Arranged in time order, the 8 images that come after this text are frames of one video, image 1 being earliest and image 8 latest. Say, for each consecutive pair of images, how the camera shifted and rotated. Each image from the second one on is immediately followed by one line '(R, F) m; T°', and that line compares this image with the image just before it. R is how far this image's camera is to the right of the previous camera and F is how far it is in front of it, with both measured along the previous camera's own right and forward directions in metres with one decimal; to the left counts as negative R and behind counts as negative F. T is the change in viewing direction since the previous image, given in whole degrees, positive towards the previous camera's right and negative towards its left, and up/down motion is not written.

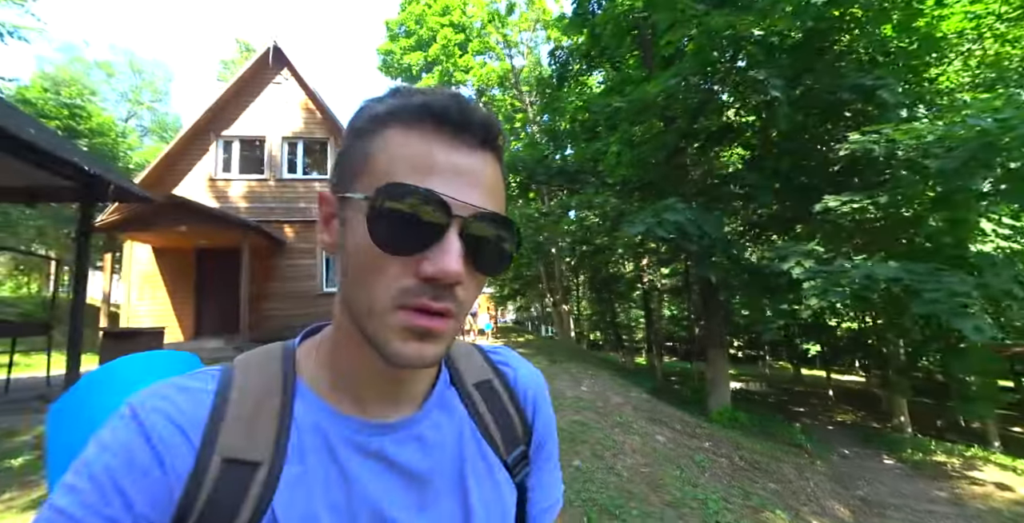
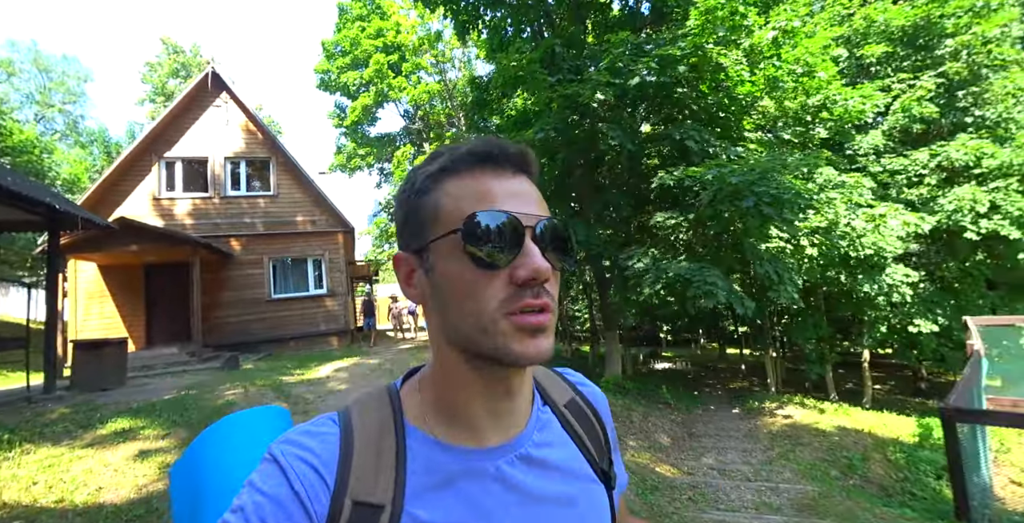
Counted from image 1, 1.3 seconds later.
(+0.7, -1.8) m; +6°
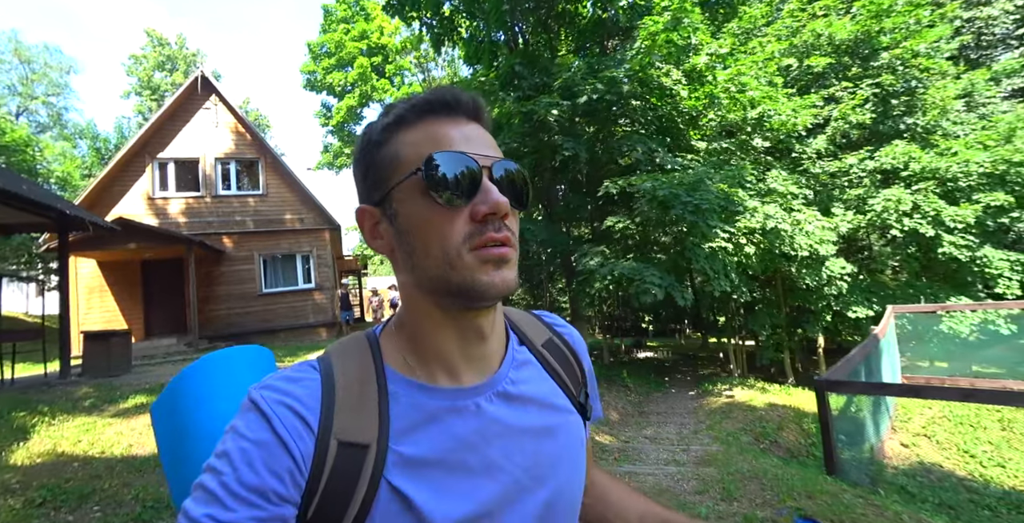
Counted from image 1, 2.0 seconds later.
(+0.5, -0.9) m; +1°
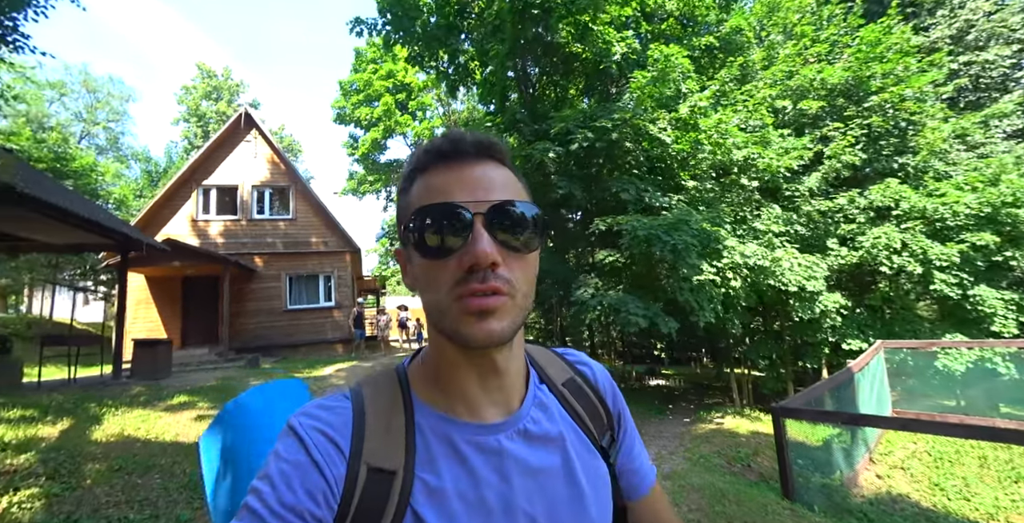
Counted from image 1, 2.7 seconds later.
(+0.5, -0.8) m; -3°
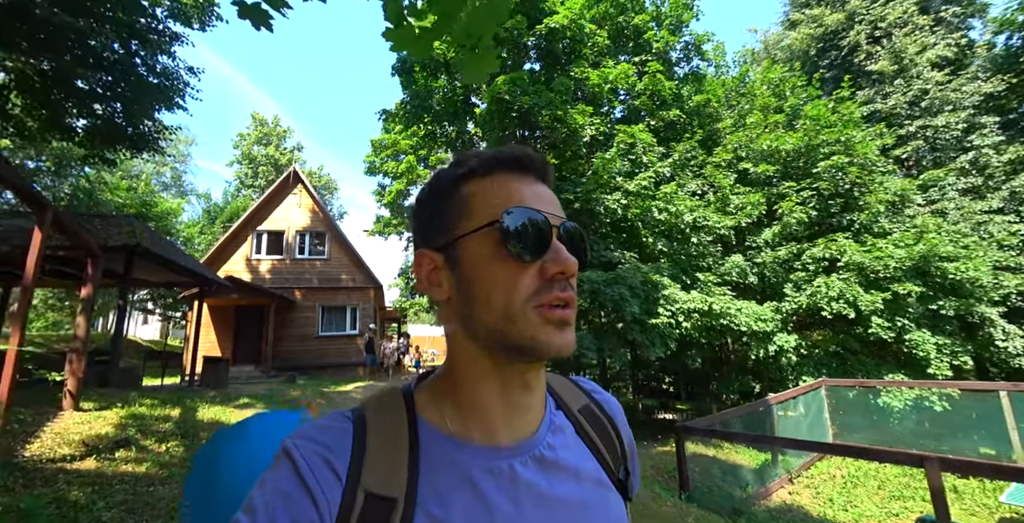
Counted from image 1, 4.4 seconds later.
(+1.1, -2.2) m; -4°
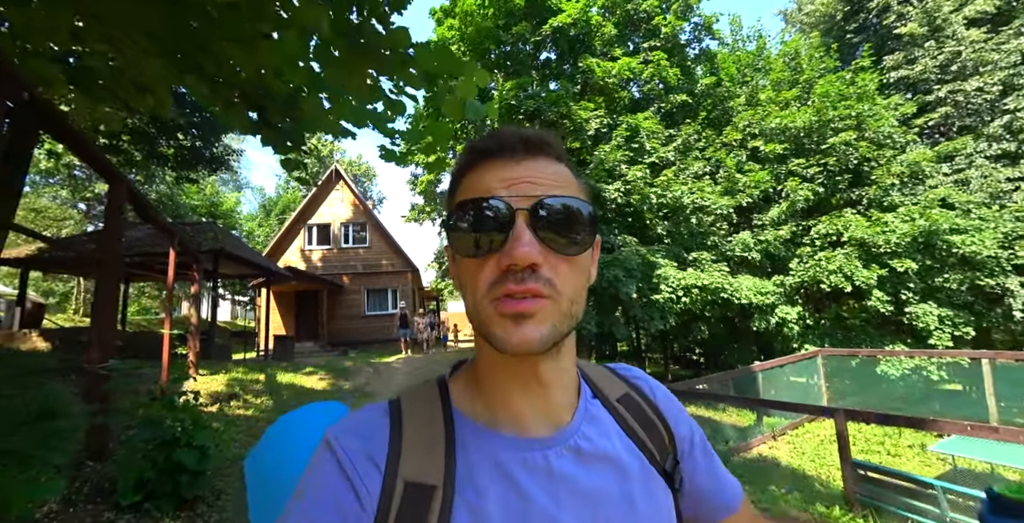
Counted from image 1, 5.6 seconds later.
(+0.8, -1.5) m; -5°
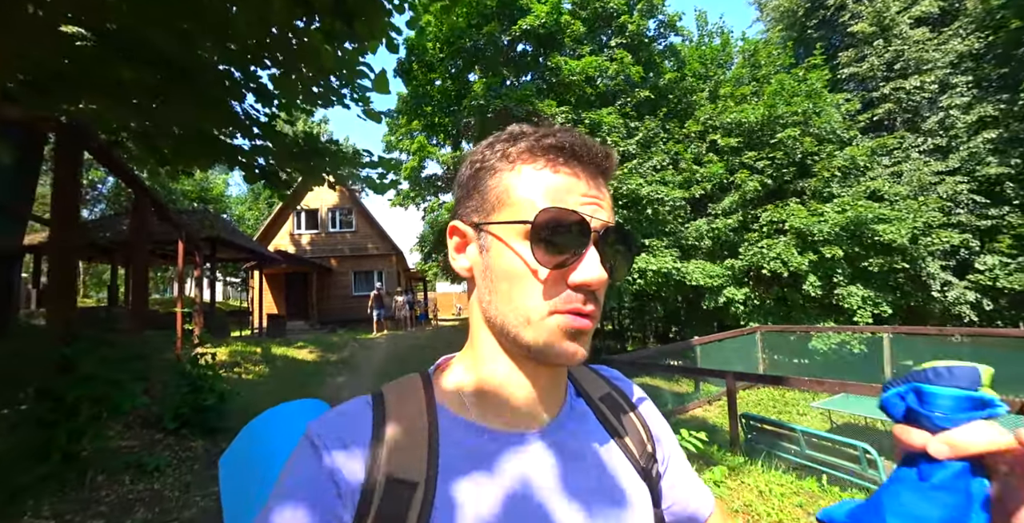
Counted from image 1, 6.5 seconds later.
(+0.6, -1.3) m; +1°
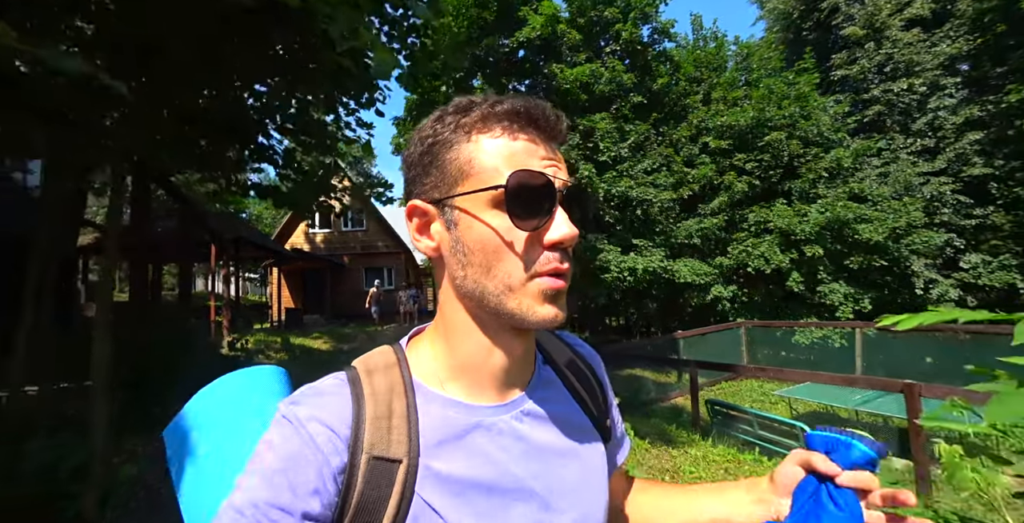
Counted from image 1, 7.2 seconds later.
(+0.5, -1.0) m; -2°
